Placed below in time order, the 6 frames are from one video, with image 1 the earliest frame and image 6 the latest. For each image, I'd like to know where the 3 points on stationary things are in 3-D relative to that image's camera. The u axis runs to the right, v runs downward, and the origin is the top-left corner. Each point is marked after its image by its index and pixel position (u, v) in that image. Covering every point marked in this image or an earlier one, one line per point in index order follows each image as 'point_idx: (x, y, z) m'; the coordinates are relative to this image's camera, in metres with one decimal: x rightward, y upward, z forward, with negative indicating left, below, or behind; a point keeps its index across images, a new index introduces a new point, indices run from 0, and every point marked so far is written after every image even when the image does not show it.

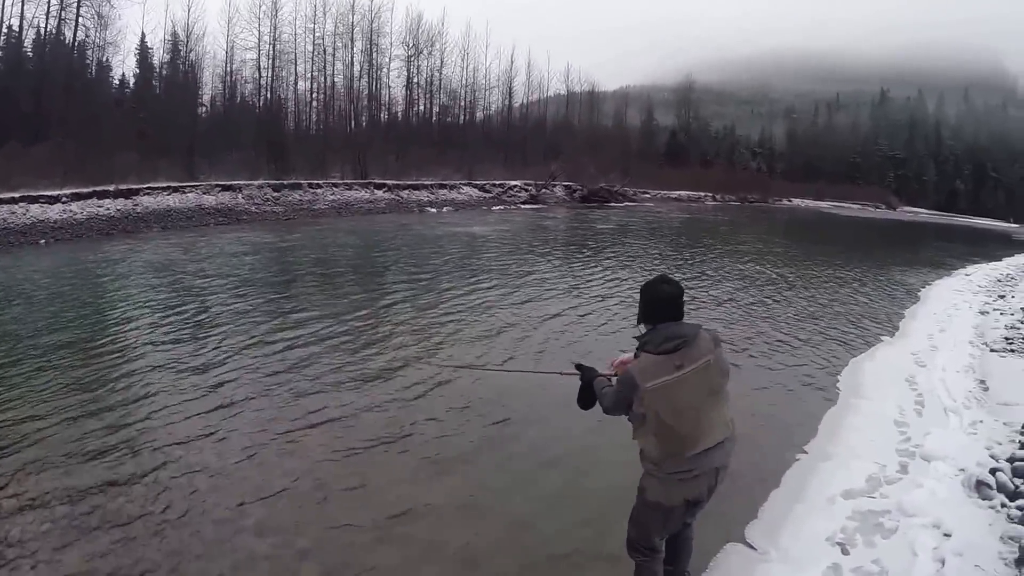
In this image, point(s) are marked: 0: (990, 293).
0: (+12.1, 0.0, +16.5) m
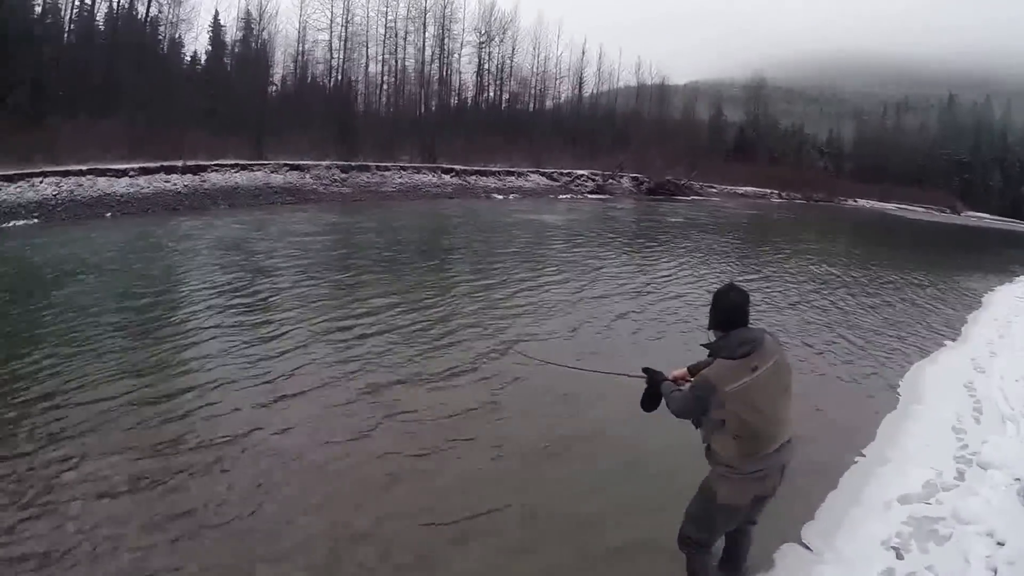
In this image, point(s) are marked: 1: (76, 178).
0: (+13.5, -0.1, +16.3) m
1: (-13.3, +3.3, +19.8) m
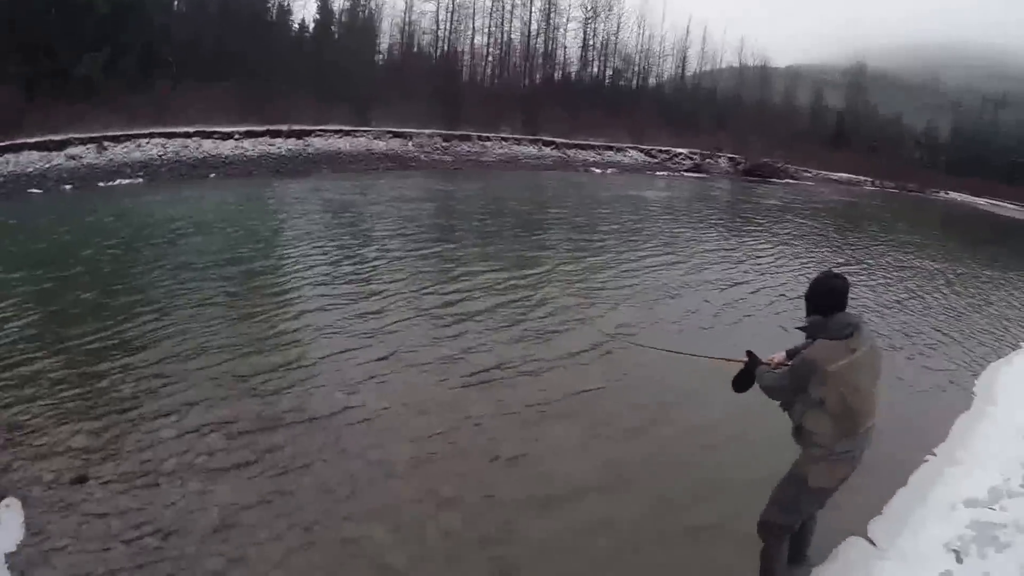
0: (+15.7, +0.1, +15.3) m
1: (-10.4, +4.9, +21.6) m
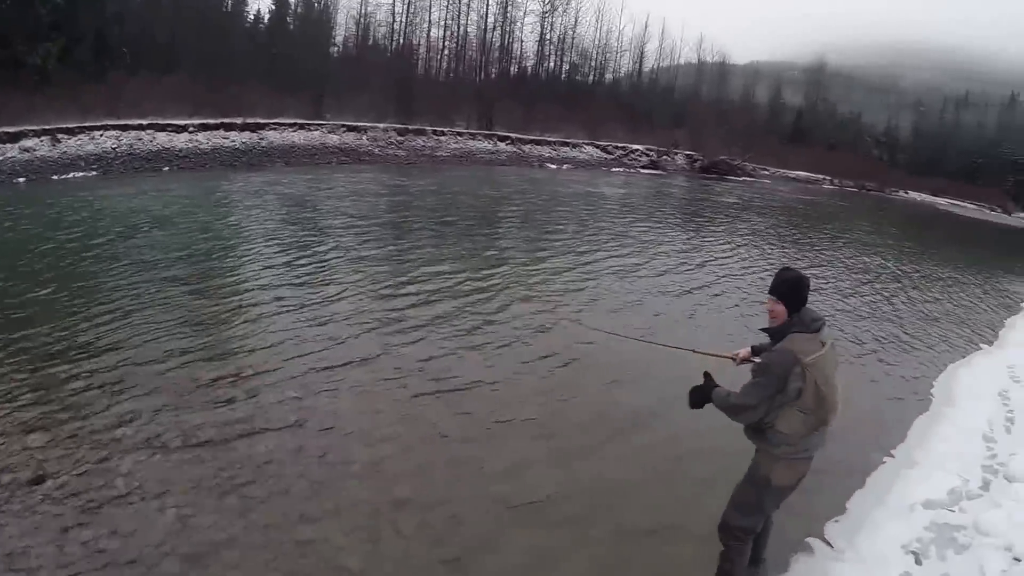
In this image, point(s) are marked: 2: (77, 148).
0: (+14.7, +0.1, +15.9) m
1: (-11.7, +5.0, +20.6) m
2: (-12.5, +4.1, +19.2) m
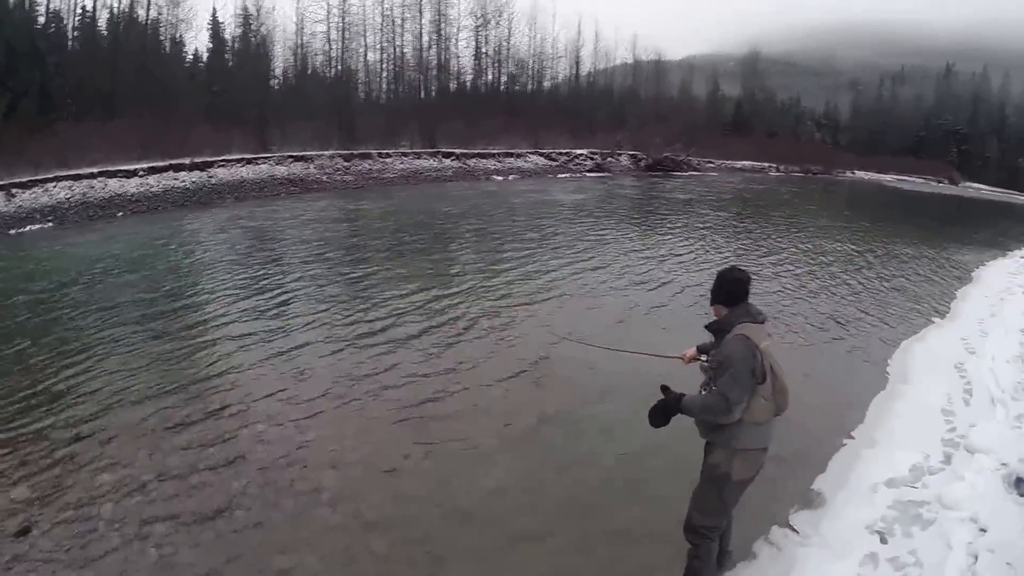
0: (+13.7, +1.0, +16.1) m
1: (-13.2, +3.3, +20.1) m
2: (-13.9, +2.4, +18.6) m
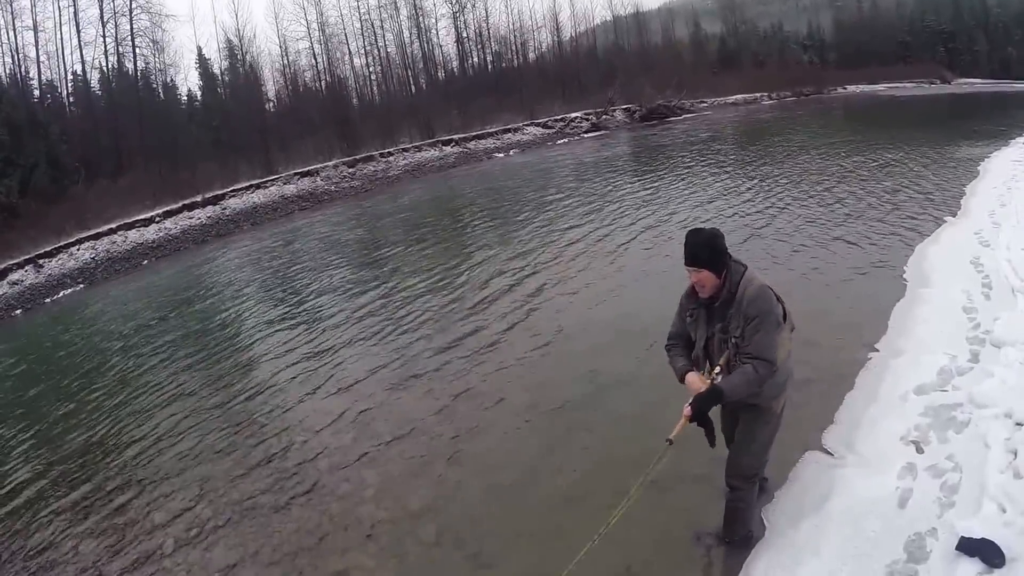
0: (+13.8, +4.2, +15.8) m
1: (-12.9, +1.8, +20.8) m
2: (-13.4, +0.6, +19.4) m
